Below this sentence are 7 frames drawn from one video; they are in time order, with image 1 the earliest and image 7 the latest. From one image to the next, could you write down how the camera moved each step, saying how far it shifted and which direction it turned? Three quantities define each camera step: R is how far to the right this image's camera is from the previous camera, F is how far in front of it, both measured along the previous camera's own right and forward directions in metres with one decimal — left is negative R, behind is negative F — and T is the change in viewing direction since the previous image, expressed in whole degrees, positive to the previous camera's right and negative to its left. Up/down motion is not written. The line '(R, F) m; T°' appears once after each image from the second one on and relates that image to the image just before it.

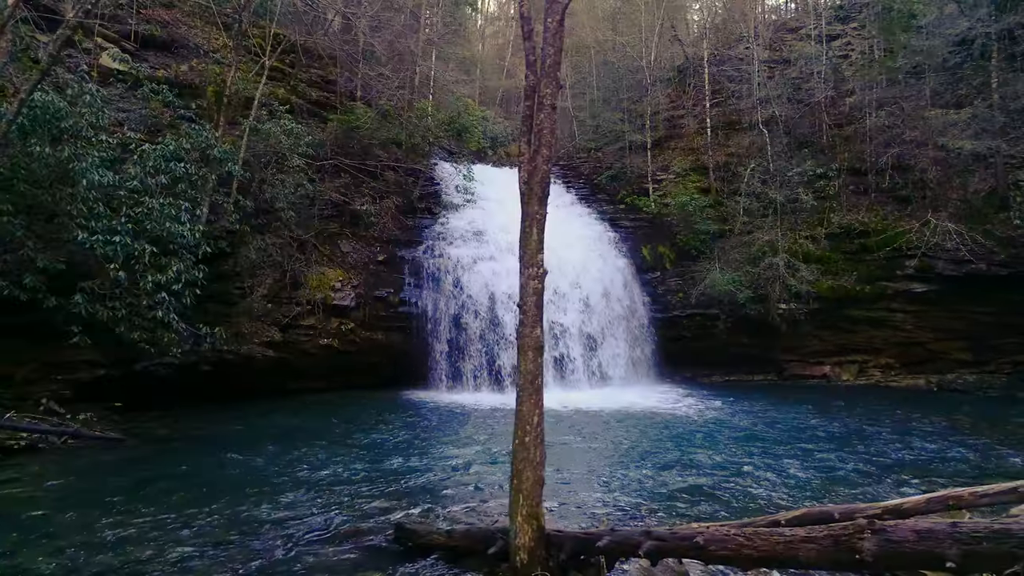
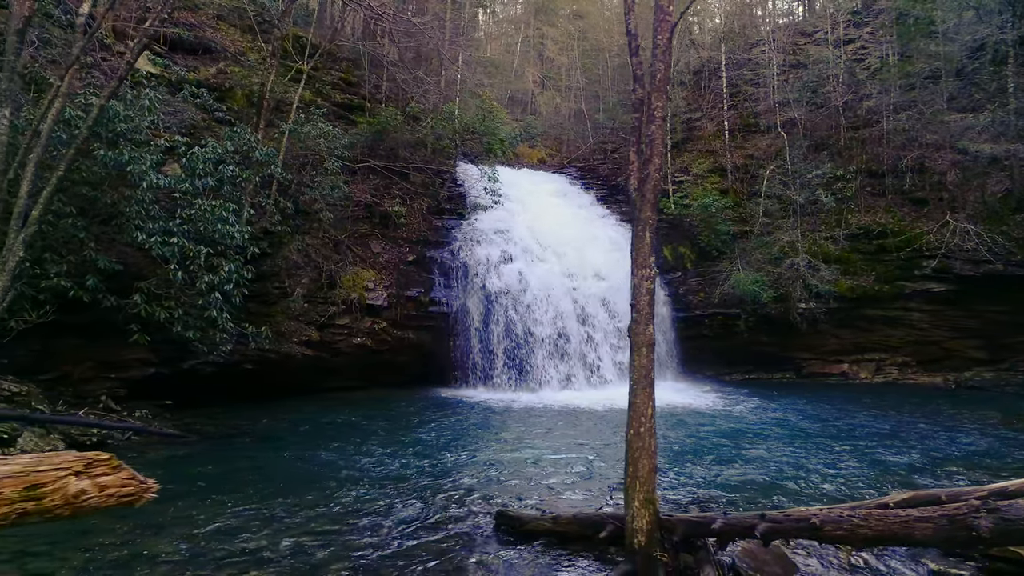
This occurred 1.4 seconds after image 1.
(-0.7, -0.3) m; +1°
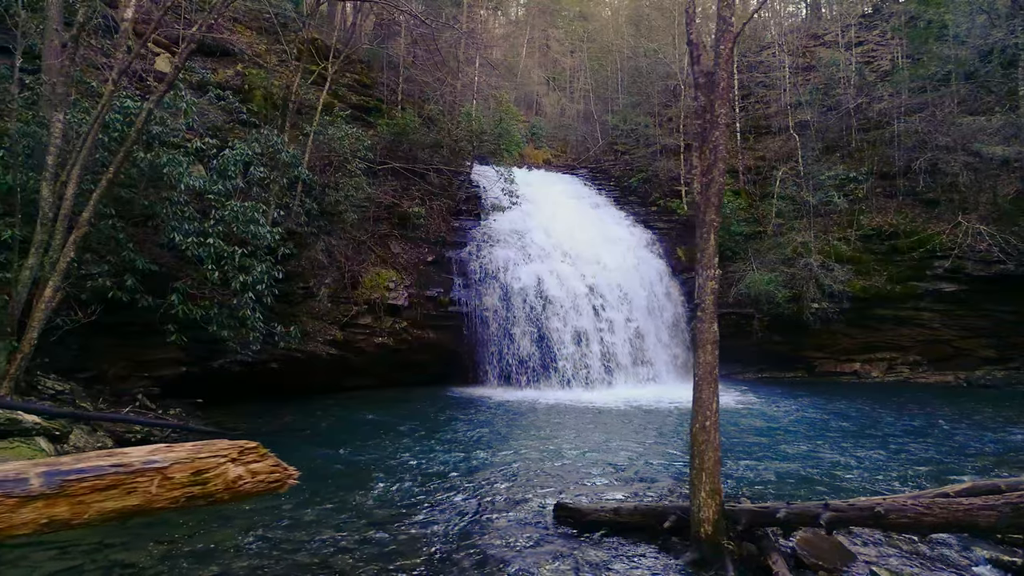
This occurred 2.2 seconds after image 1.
(-0.5, -0.2) m; 0°
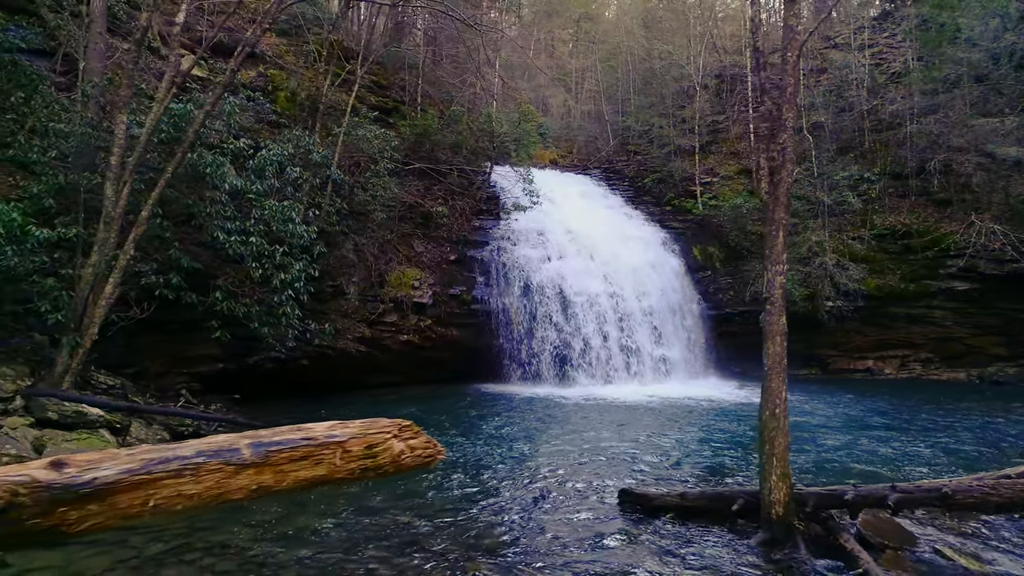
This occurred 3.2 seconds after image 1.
(-0.5, -0.2) m; 0°
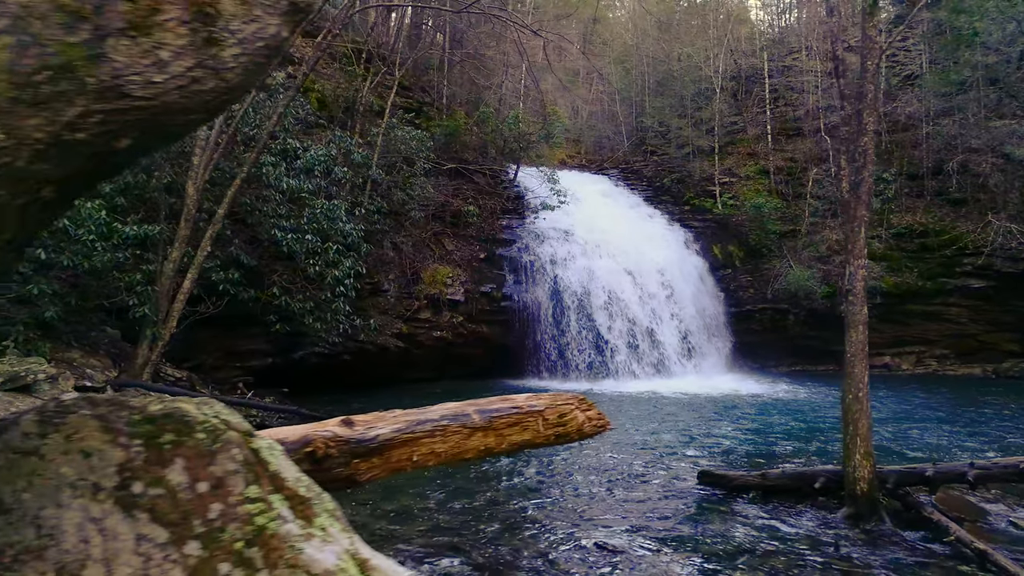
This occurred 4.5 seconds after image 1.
(-0.7, -0.3) m; 0°
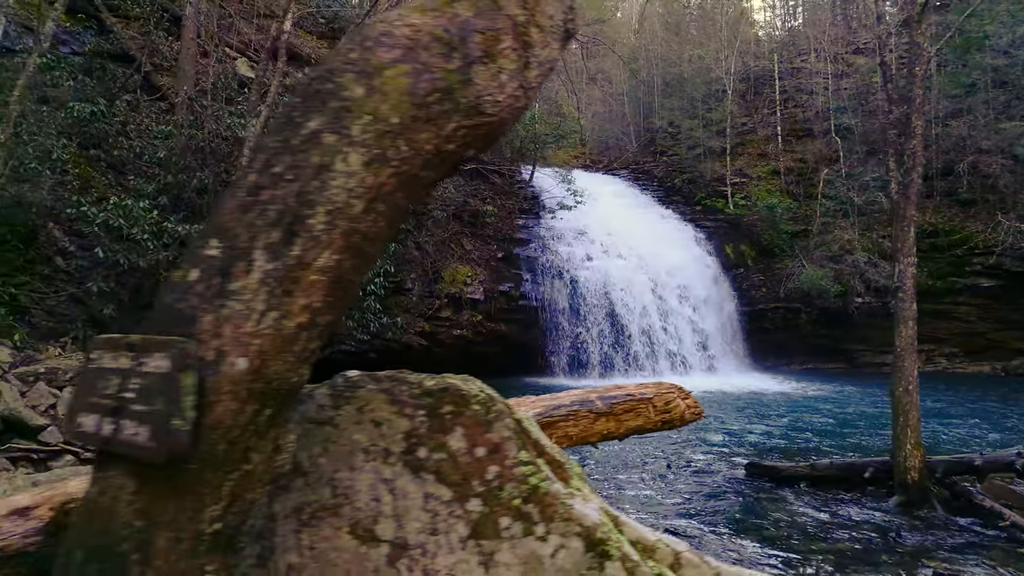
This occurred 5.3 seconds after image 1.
(-0.5, -0.2) m; 0°
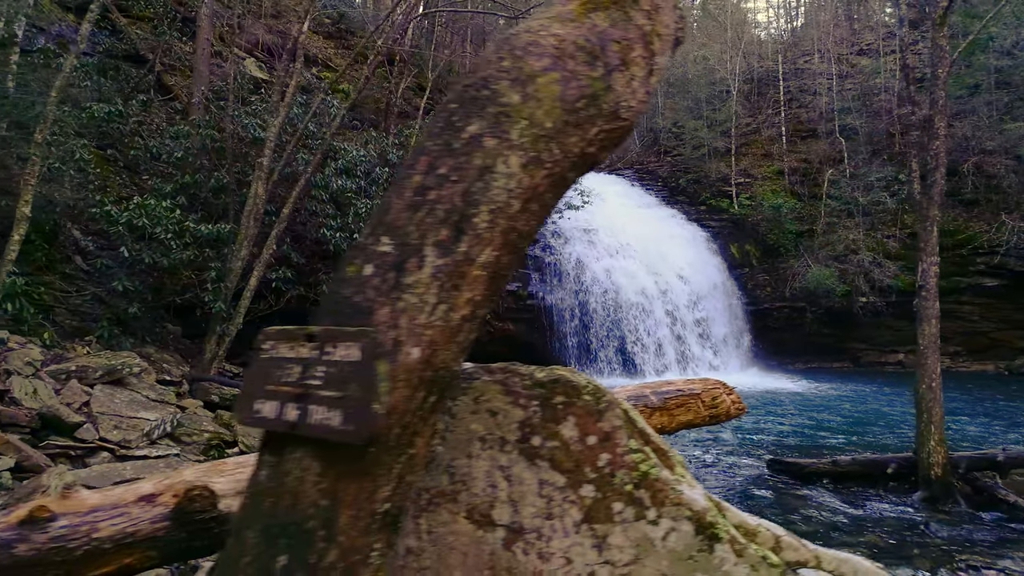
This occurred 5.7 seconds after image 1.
(-0.2, -0.1) m; 0°
